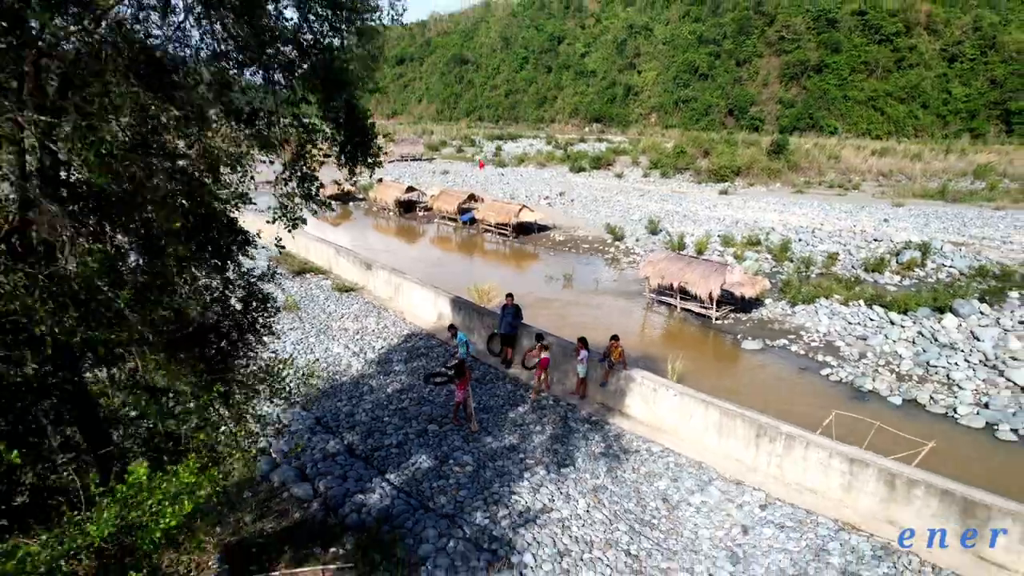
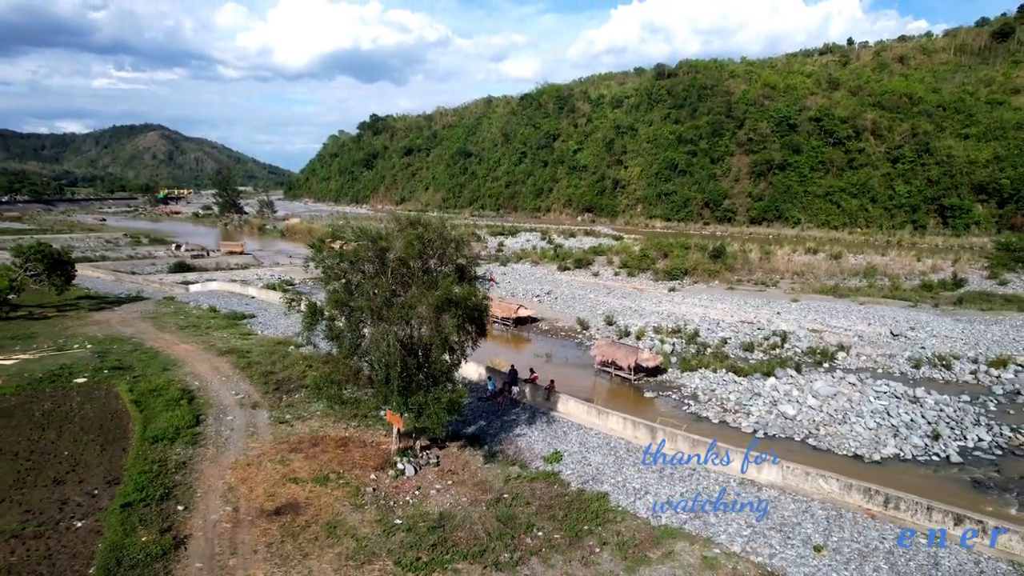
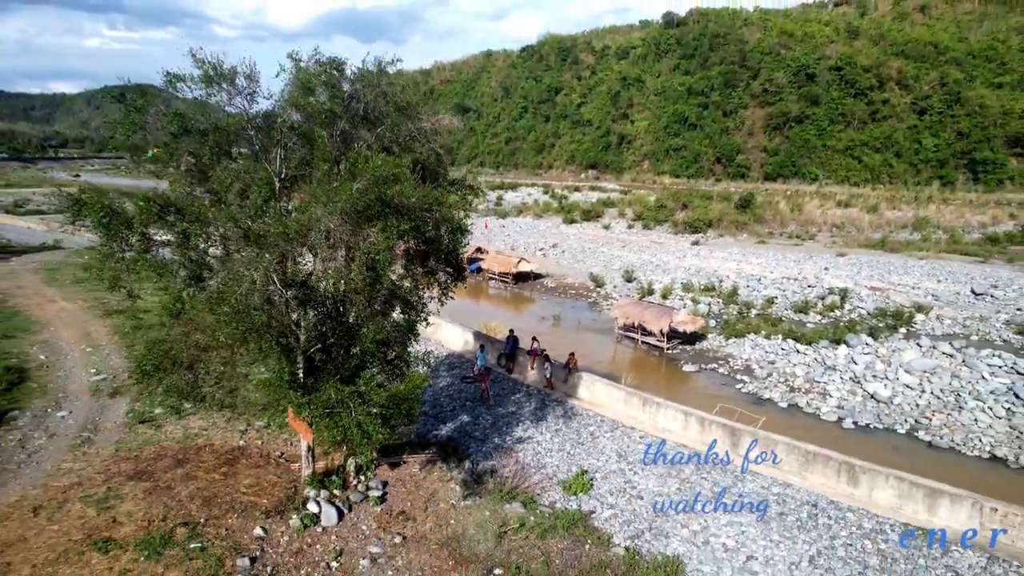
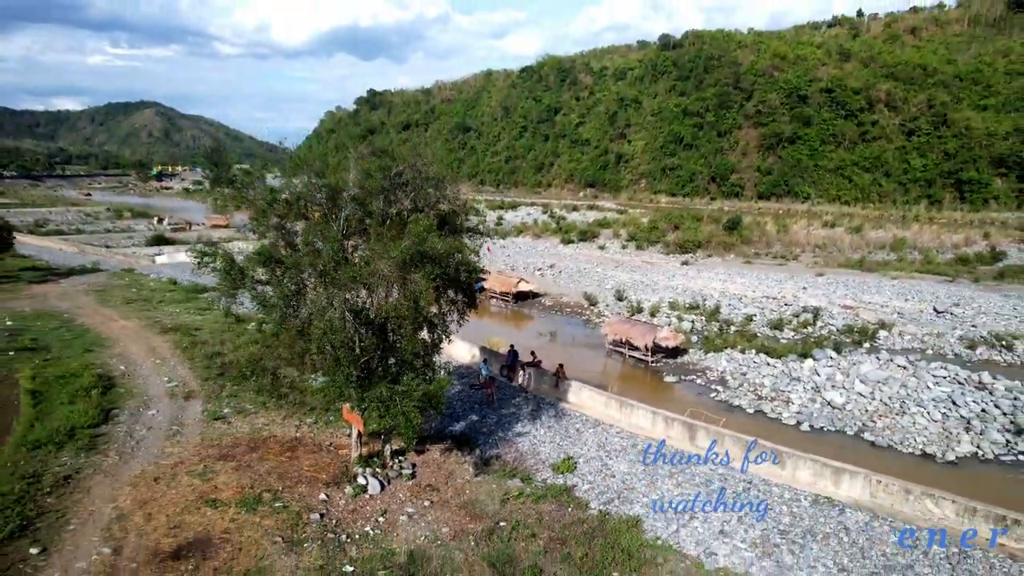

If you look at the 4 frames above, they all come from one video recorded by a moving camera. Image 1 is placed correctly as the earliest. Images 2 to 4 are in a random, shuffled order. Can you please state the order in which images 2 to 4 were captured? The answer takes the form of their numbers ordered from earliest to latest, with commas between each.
3, 4, 2
